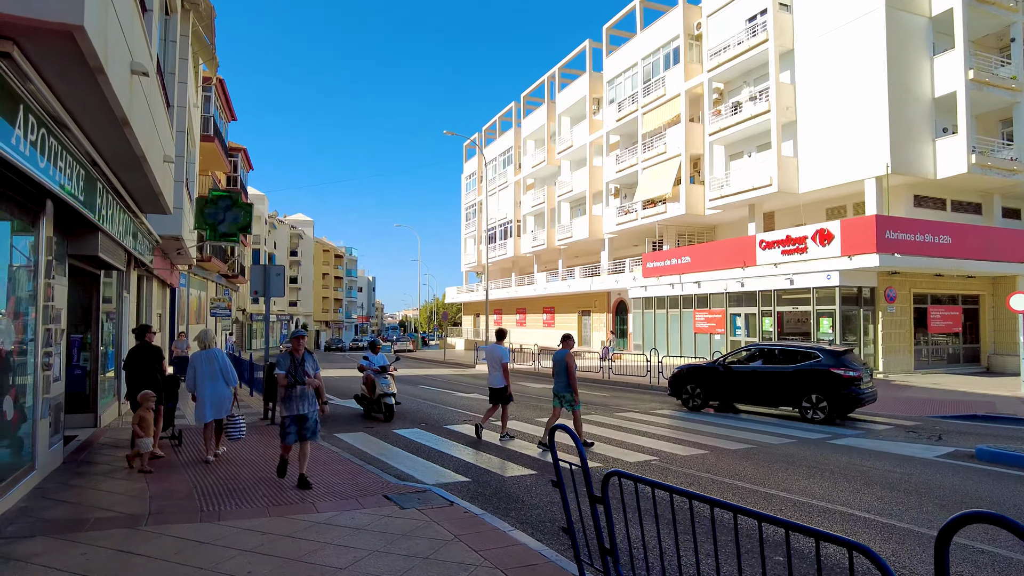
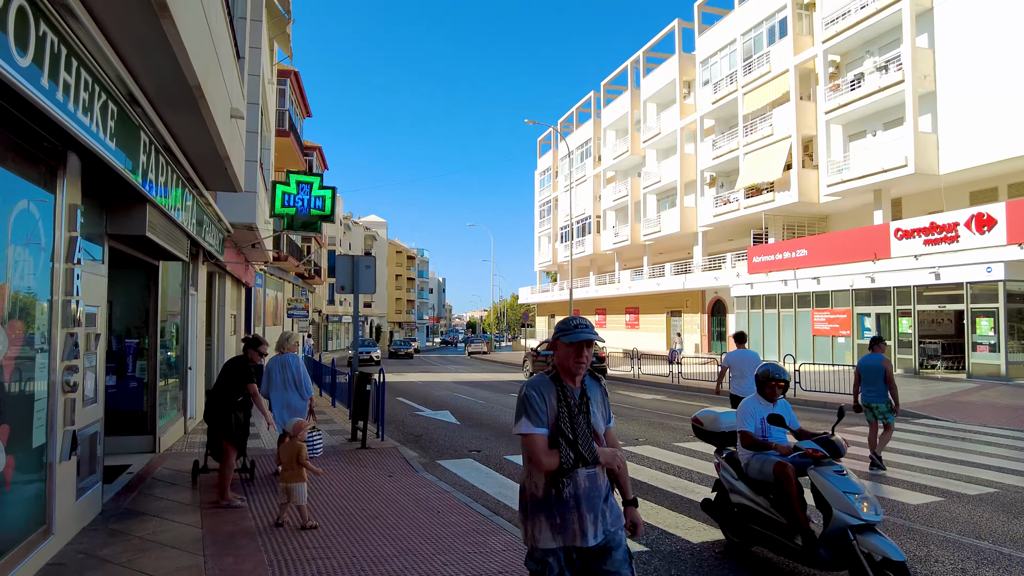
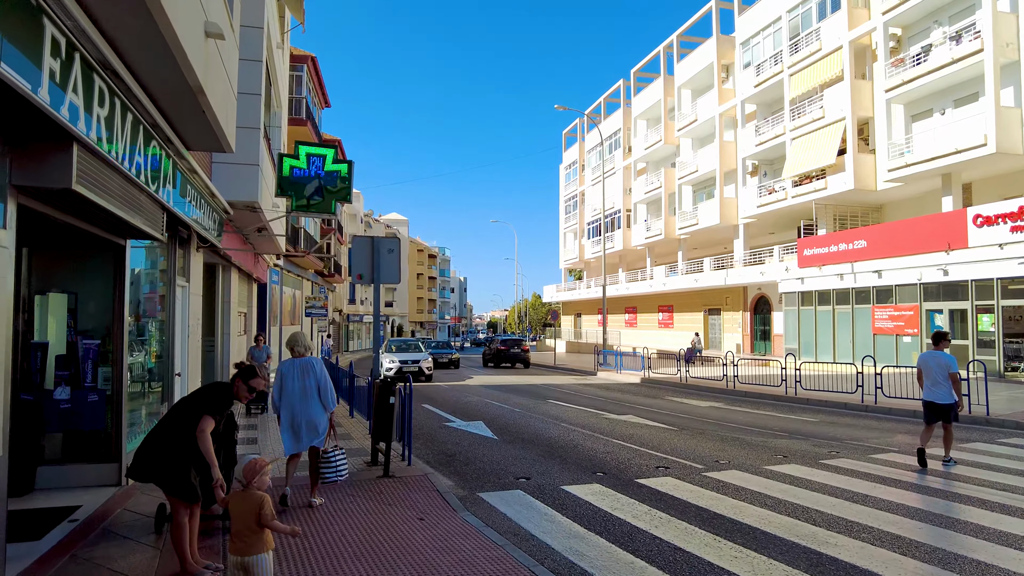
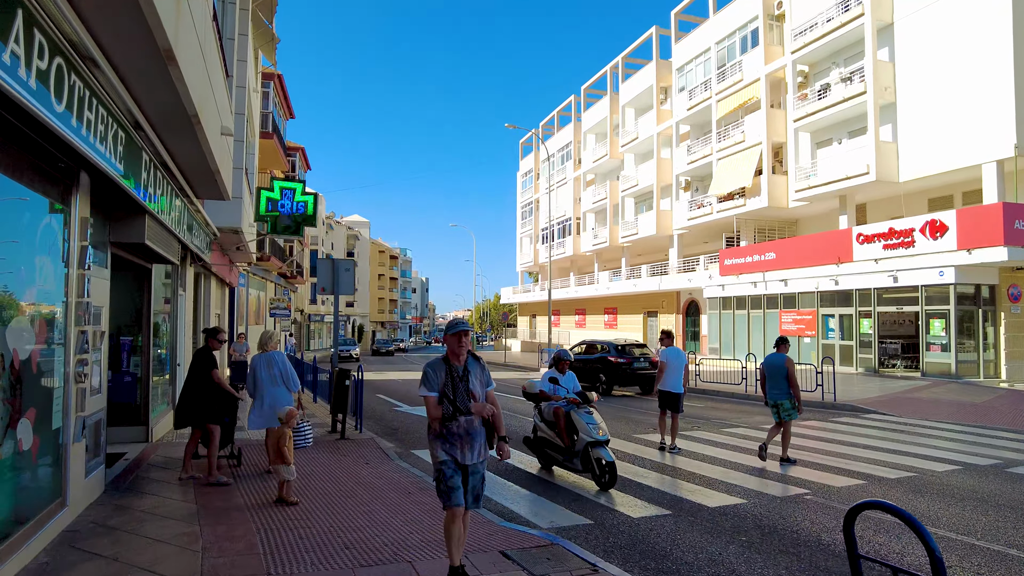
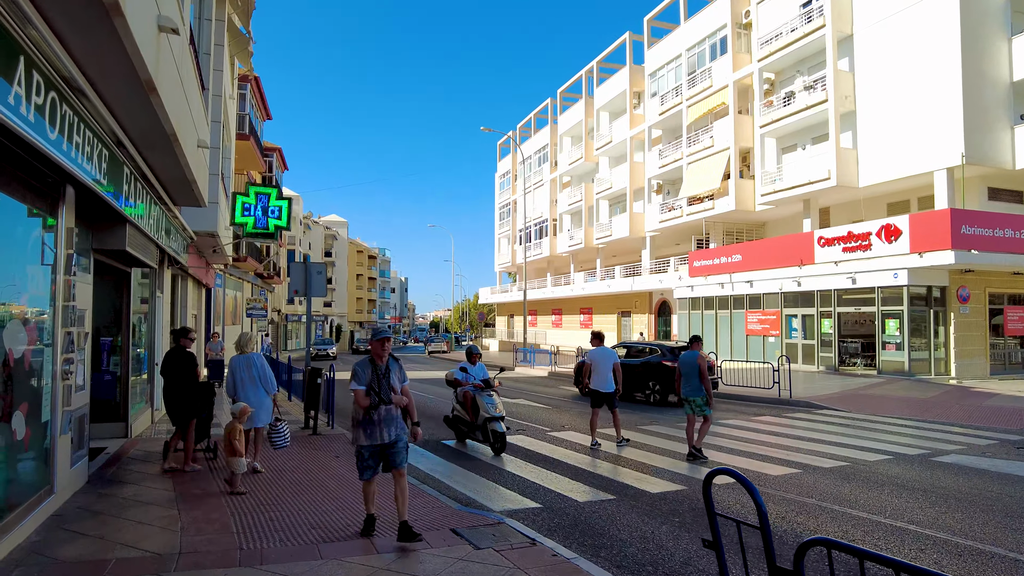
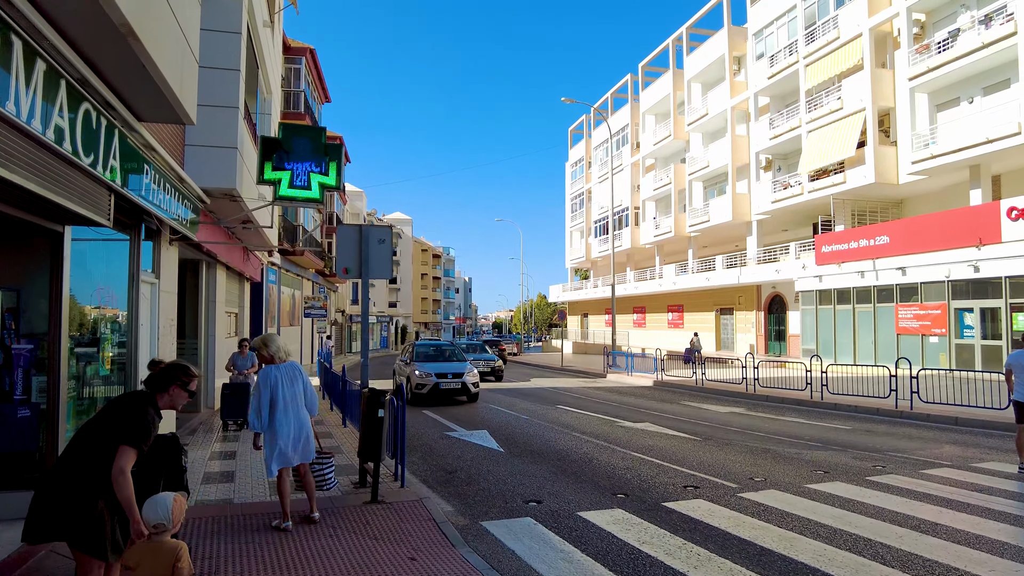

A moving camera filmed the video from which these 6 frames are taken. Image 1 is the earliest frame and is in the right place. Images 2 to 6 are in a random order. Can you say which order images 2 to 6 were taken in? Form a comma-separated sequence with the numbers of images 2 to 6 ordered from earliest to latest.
5, 4, 2, 3, 6
